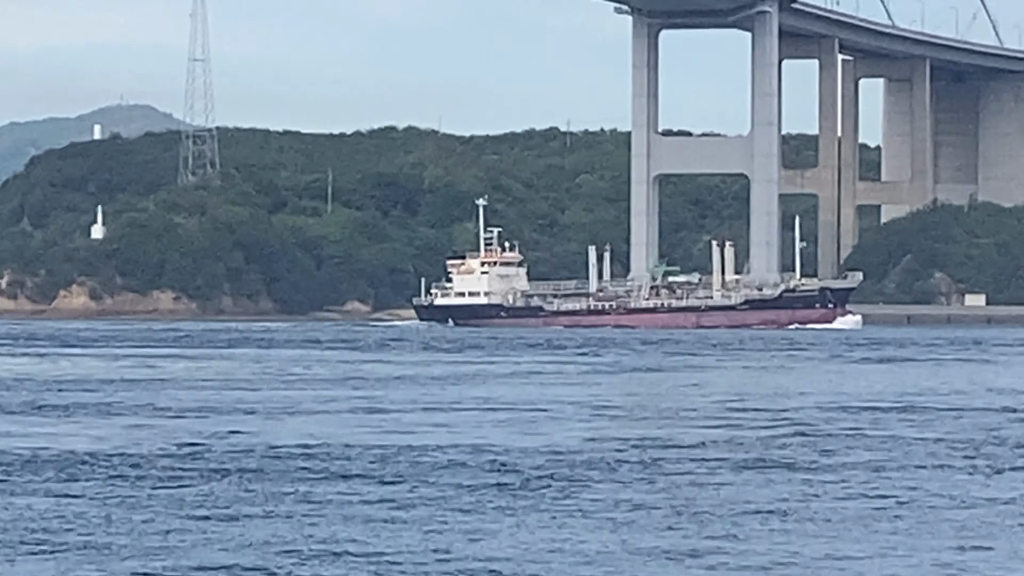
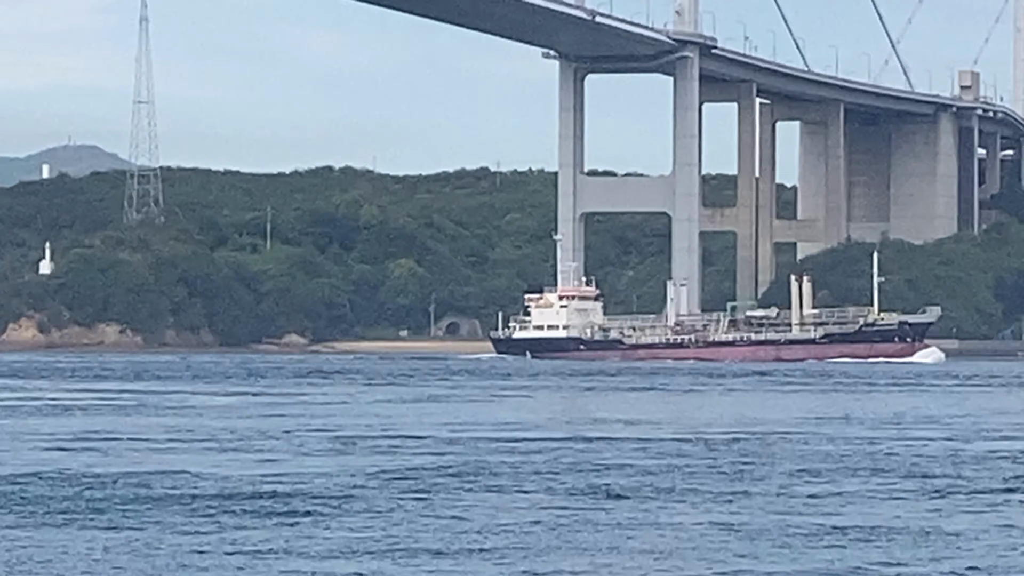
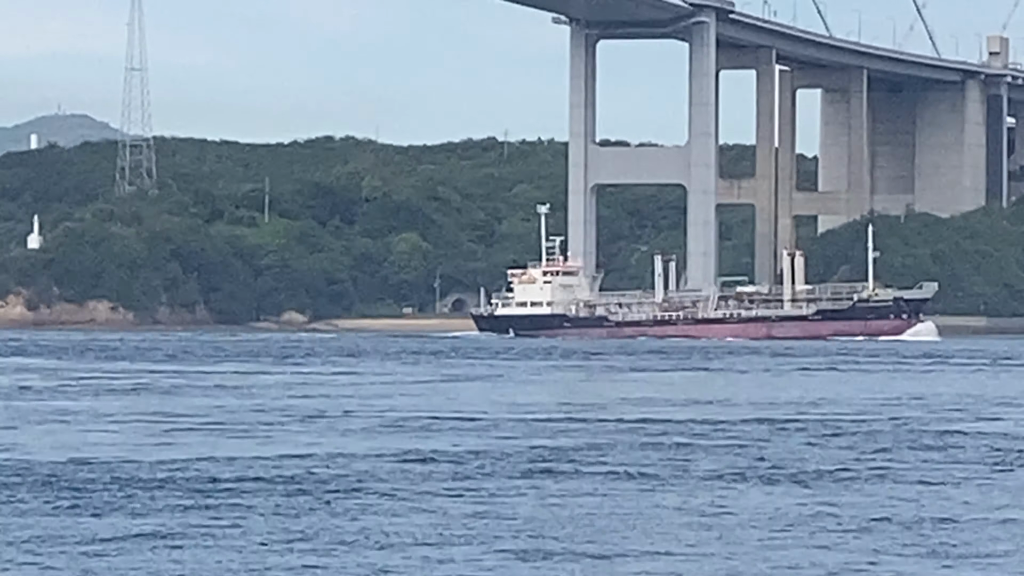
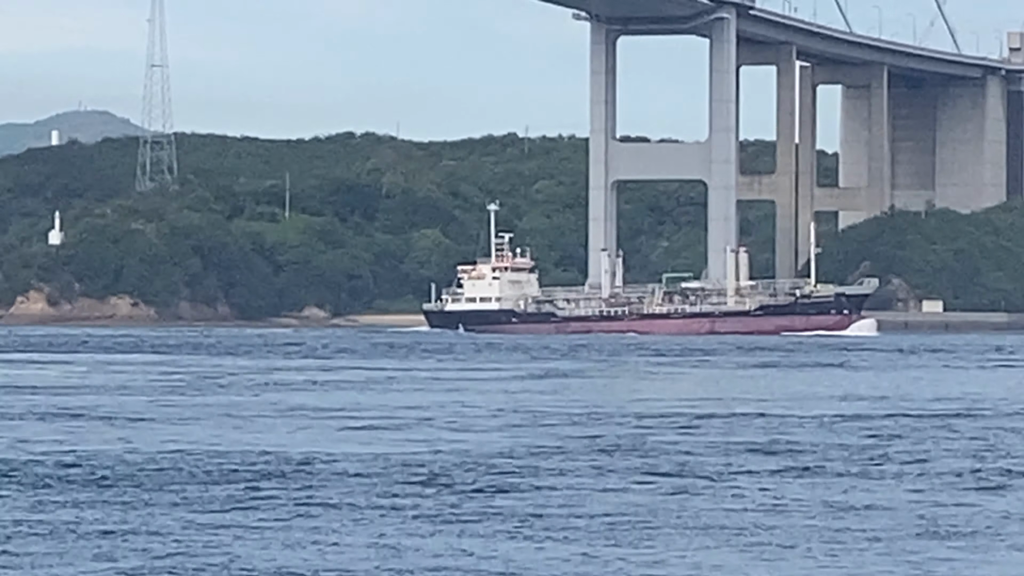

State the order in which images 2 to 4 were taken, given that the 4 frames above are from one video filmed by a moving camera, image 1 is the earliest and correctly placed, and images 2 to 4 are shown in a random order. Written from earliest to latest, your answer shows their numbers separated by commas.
4, 3, 2
